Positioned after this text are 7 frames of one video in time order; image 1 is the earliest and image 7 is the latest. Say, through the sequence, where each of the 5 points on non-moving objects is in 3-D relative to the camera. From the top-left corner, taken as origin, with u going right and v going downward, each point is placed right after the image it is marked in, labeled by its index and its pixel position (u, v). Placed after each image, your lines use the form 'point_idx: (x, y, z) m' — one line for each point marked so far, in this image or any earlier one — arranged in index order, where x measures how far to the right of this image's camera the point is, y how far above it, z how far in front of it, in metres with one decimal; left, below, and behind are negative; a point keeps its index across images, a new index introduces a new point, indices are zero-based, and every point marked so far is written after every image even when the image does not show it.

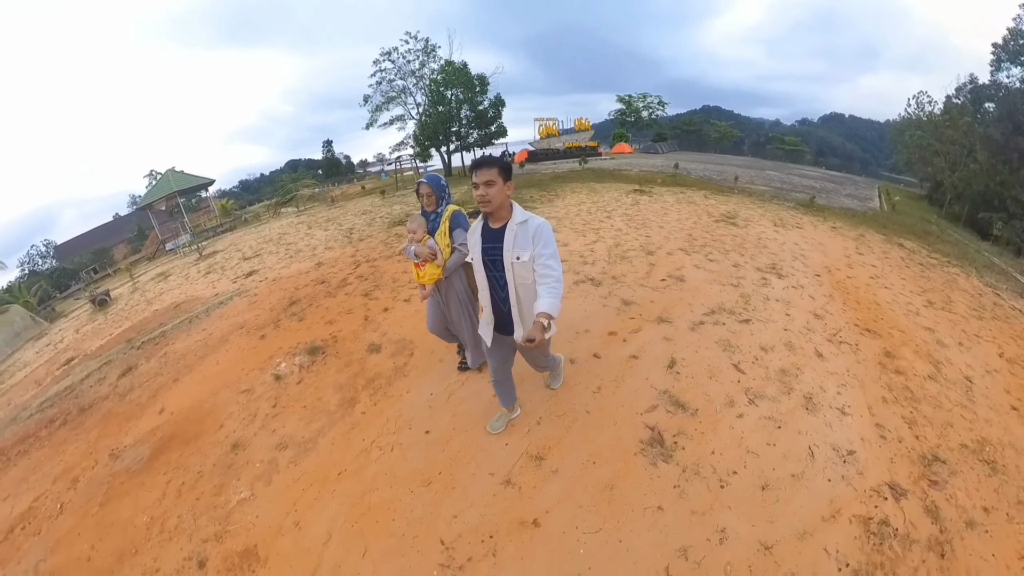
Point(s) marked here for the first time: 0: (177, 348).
0: (-4.8, -0.8, +6.1) m
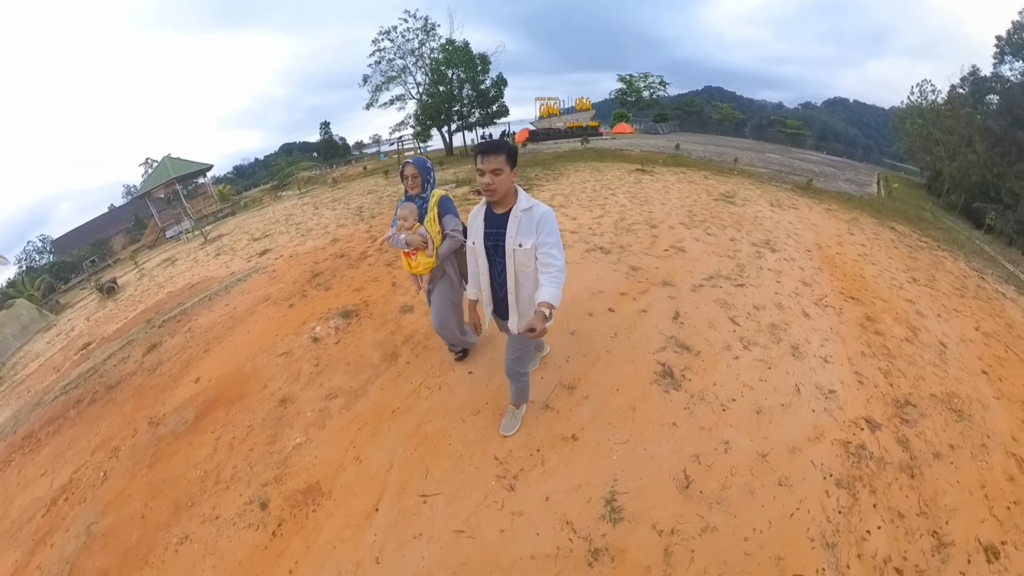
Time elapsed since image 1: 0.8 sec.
0: (-4.6, -0.5, +6.3) m
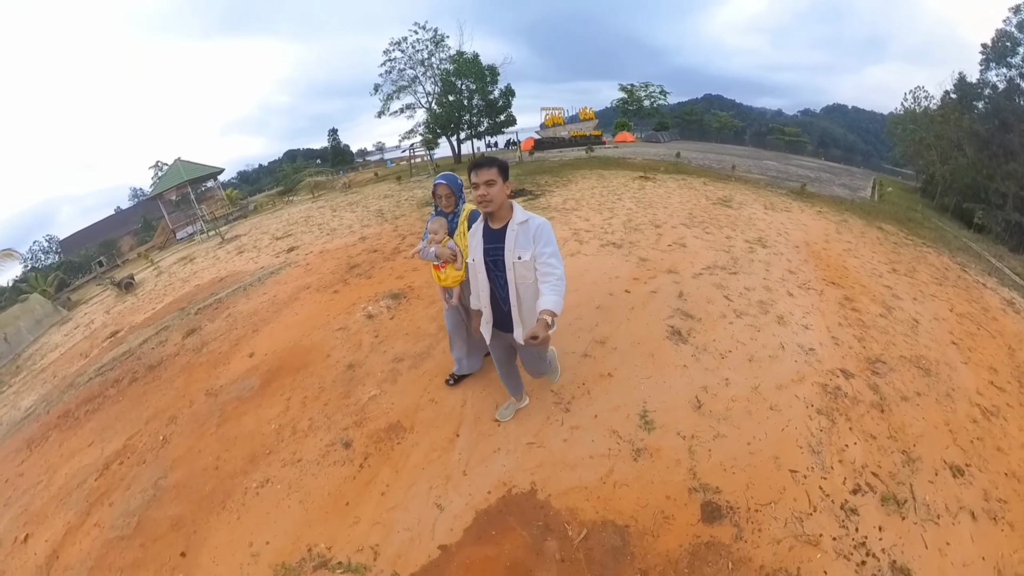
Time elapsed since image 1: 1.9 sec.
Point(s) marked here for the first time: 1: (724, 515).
0: (-4.3, -0.3, +6.8) m
1: (+1.2, -1.2, +2.3) m
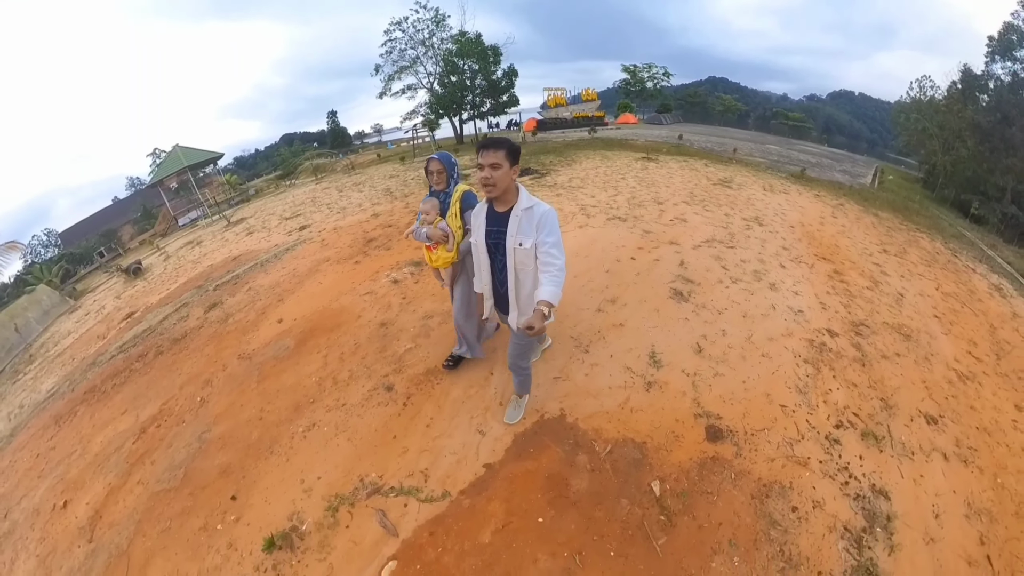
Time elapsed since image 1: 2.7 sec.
0: (-4.1, +0.1, +7.1) m
1: (+1.4, -0.9, +2.7) m
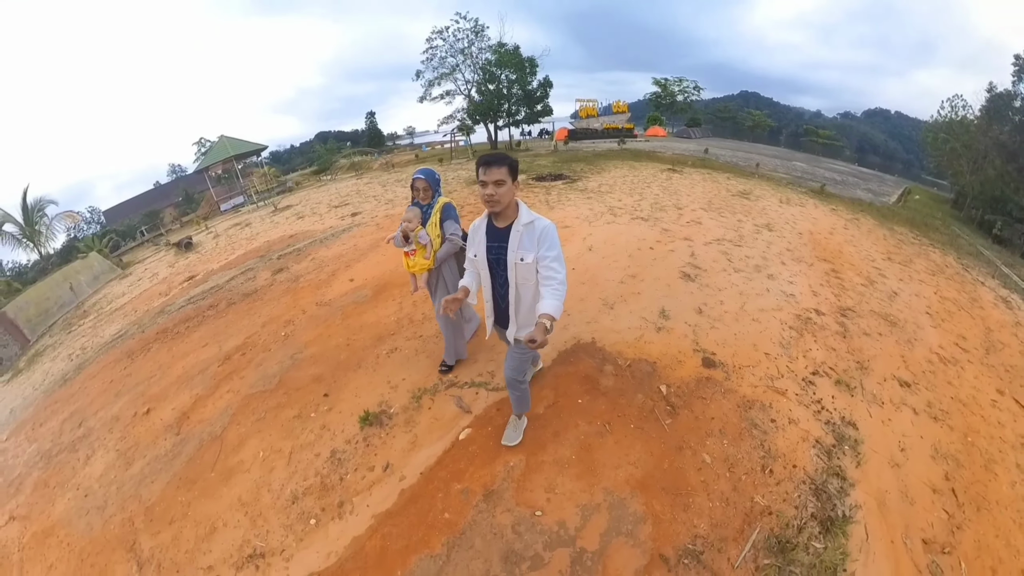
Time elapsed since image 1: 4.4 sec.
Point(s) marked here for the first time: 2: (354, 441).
0: (-3.6, +0.6, +8.1) m
1: (+1.7, -0.6, +3.5) m
2: (-1.2, -1.2, +3.4) m
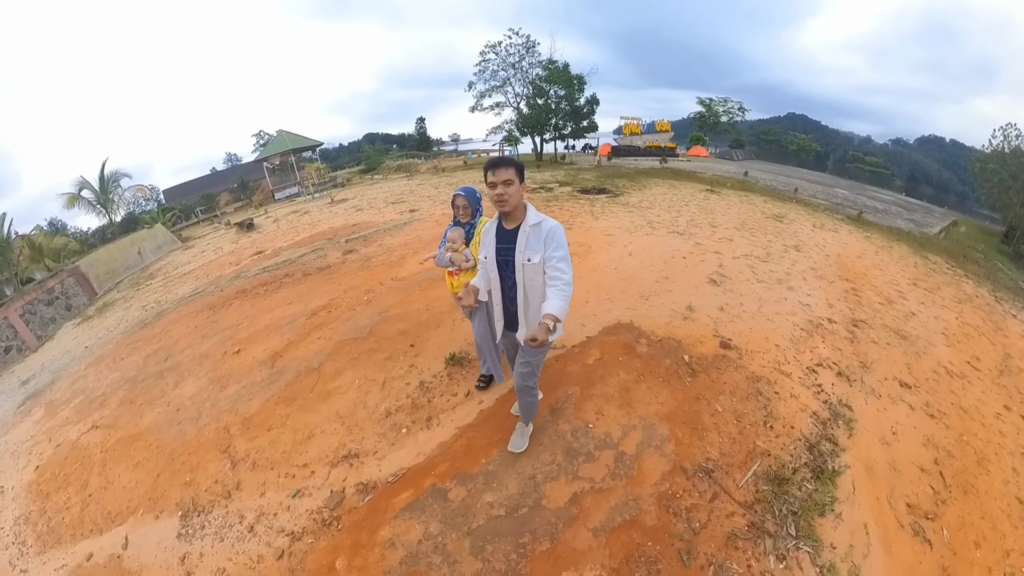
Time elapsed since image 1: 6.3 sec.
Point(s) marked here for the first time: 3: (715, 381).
0: (-2.6, +0.9, +9.3) m
1: (+2.3, -0.6, +4.4) m
2: (-0.7, -0.9, +4.3) m
3: (+1.8, -0.9, +3.9) m
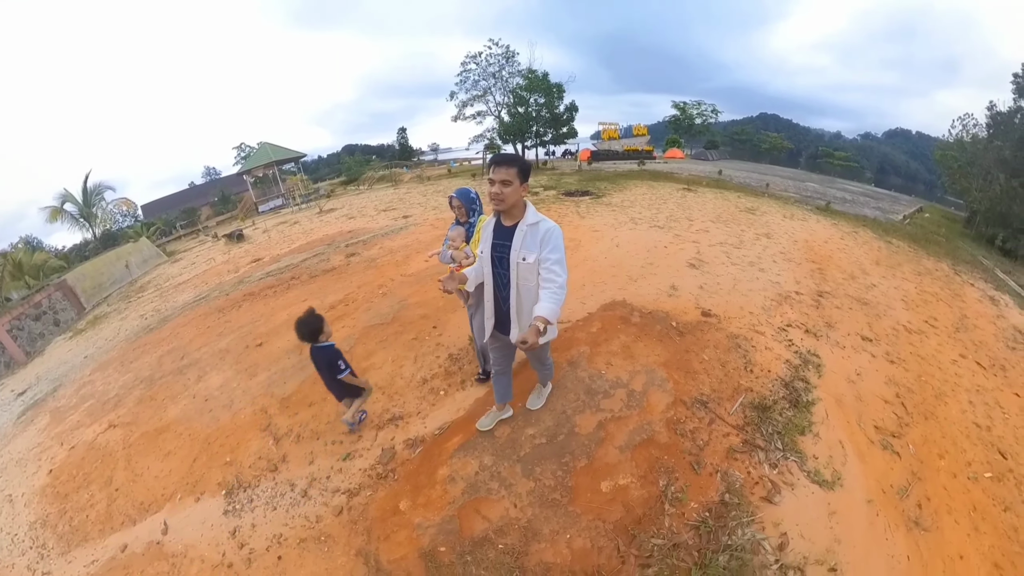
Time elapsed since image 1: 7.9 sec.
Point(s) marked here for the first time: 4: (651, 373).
0: (-2.8, +0.9, +9.8) m
1: (+2.4, -0.4, +5.1) m
2: (-0.6, -0.7, +4.9) m
3: (+2.0, -0.6, +4.6) m
4: (+1.2, -0.8, +3.9) m
